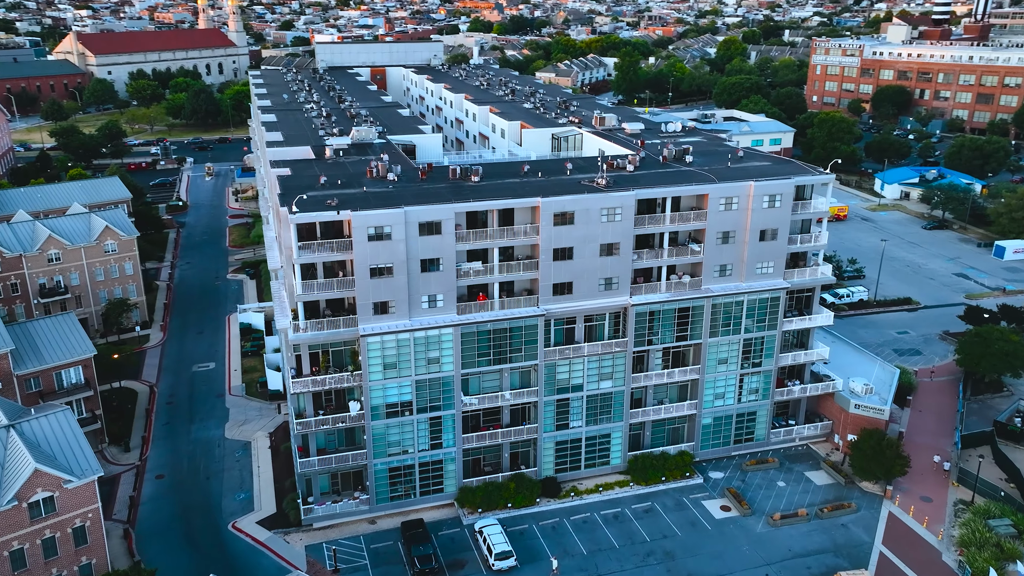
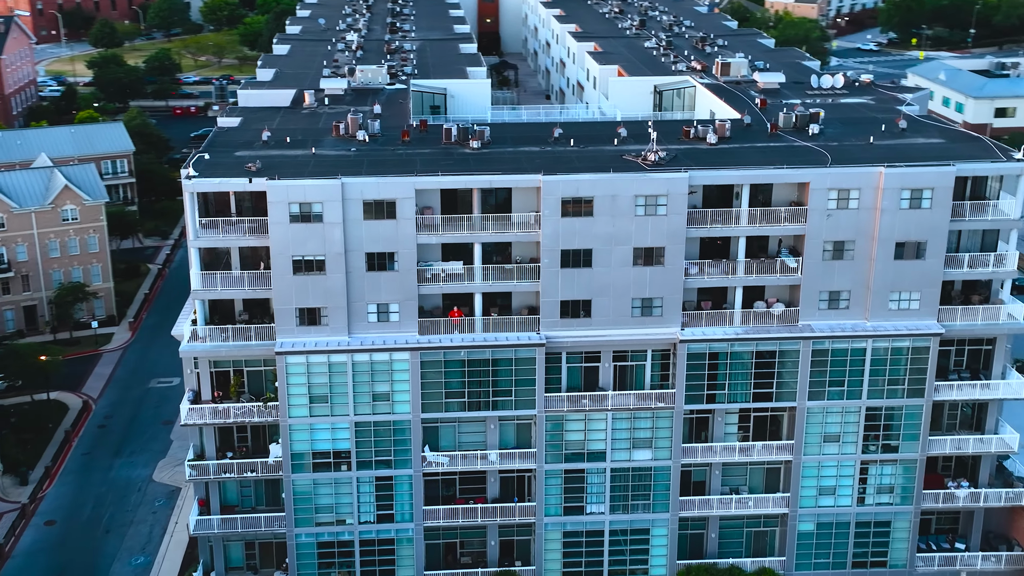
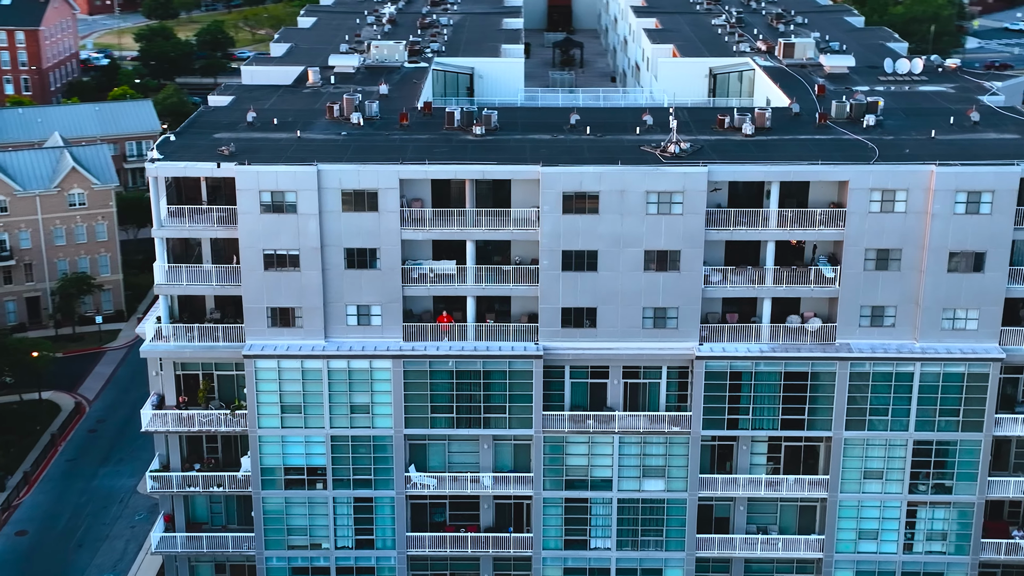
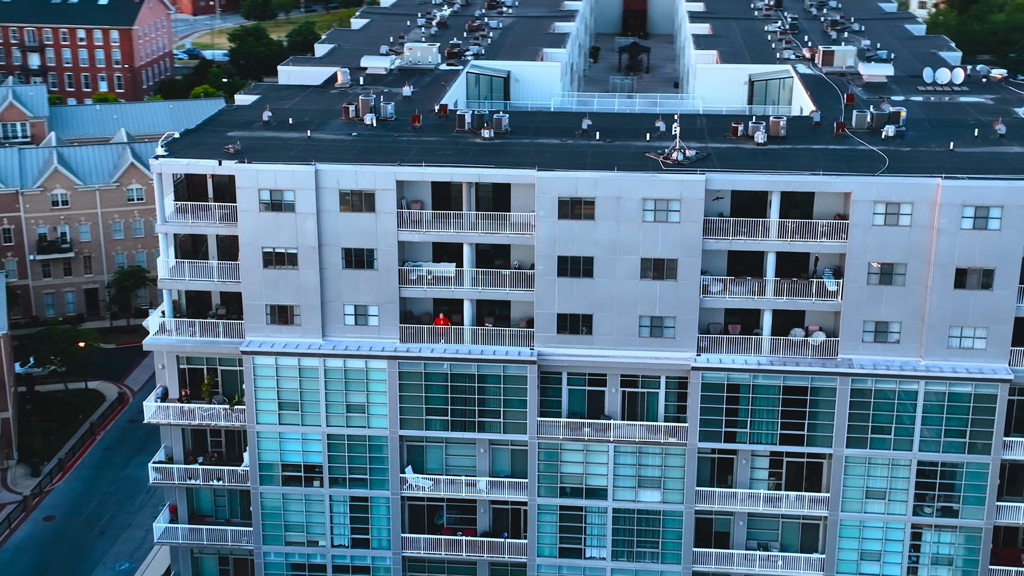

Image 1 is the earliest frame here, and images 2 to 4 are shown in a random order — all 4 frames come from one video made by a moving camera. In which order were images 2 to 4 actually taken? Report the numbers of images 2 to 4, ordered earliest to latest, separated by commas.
2, 3, 4
